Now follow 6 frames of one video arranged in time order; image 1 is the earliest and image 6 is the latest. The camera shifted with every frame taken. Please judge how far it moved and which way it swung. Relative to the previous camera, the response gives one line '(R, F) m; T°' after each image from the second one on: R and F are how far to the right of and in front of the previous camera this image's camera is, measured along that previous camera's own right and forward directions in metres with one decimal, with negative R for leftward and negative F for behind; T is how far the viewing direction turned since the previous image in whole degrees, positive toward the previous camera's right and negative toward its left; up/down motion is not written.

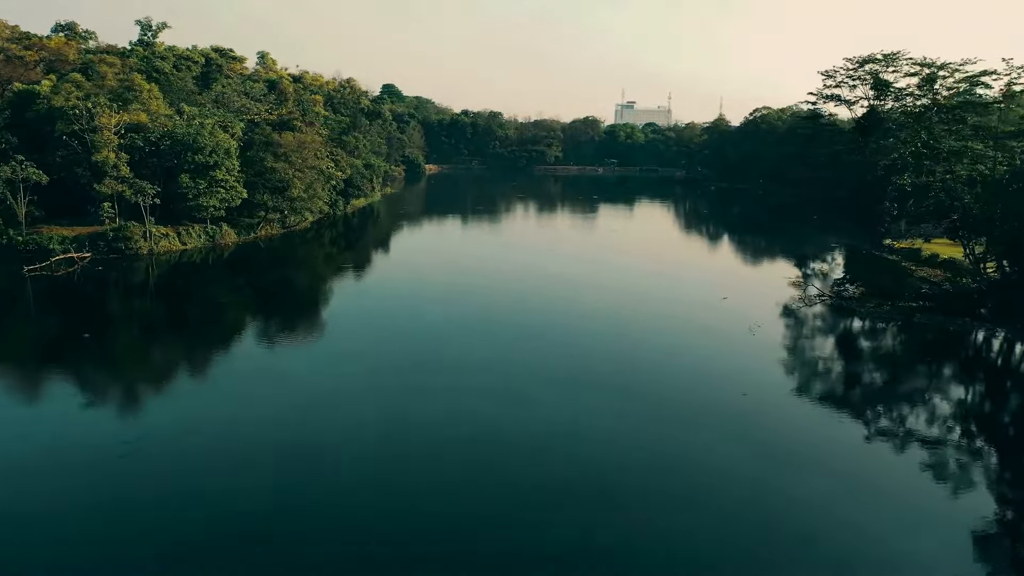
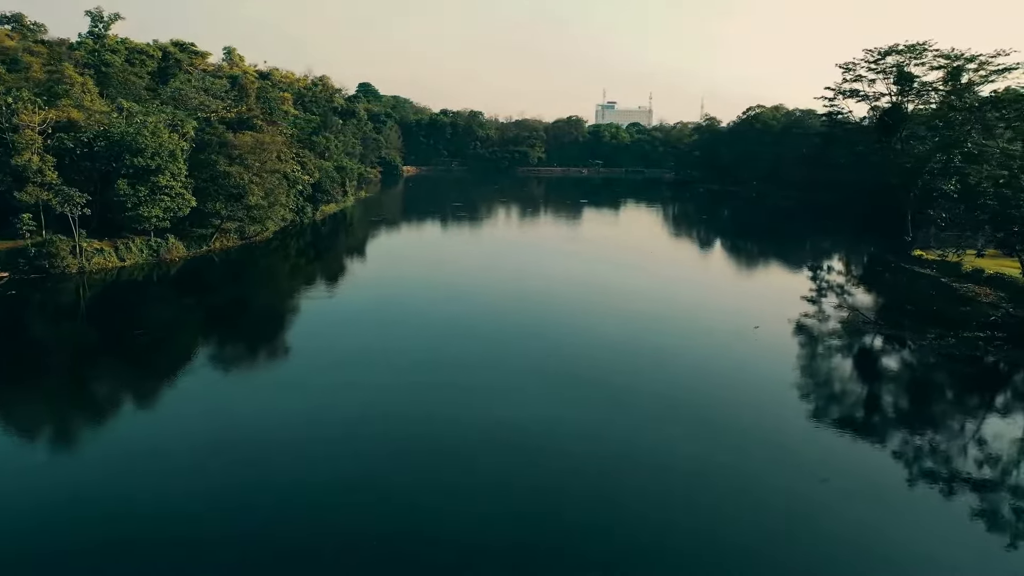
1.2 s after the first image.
(-0.2, +2.8) m; +2°
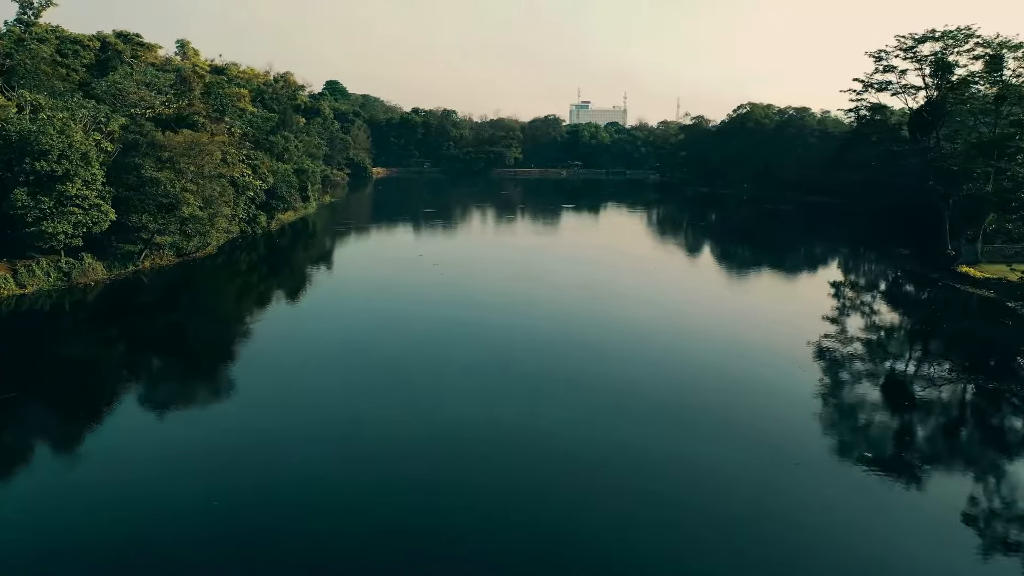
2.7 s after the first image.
(-0.3, +3.3) m; +2°
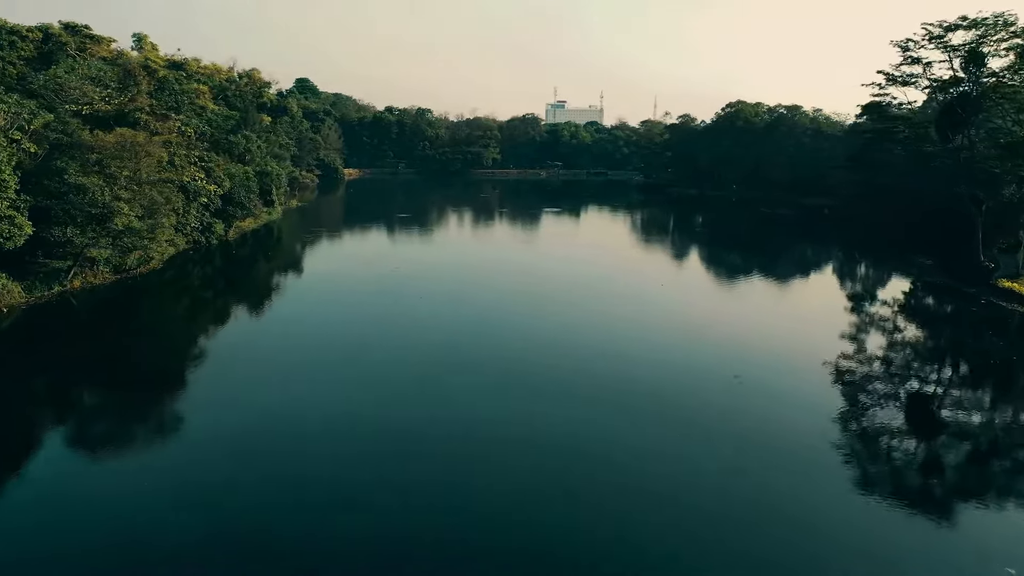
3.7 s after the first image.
(-0.3, +2.4) m; +2°
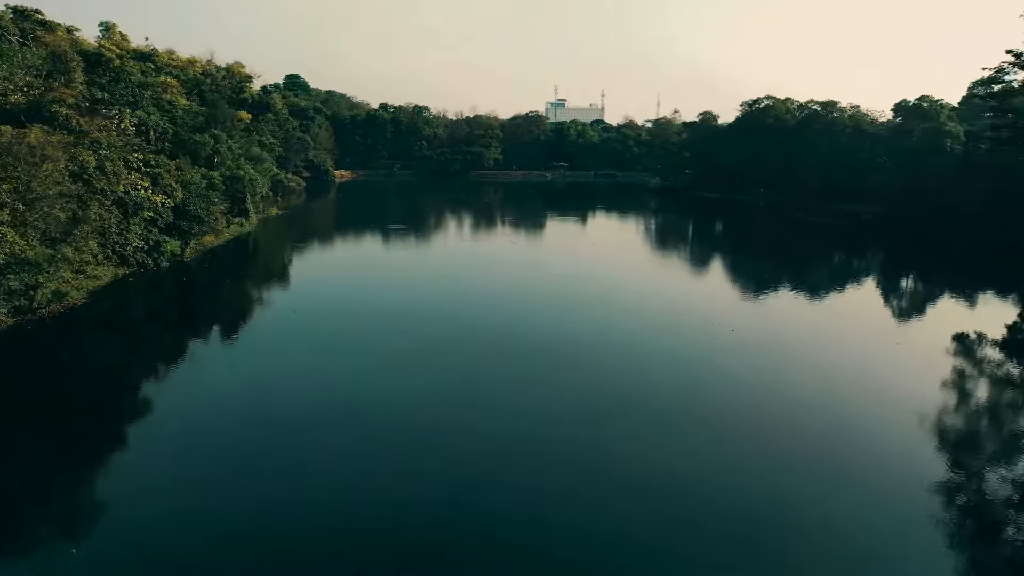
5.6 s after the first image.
(-0.5, +4.2) m; 0°
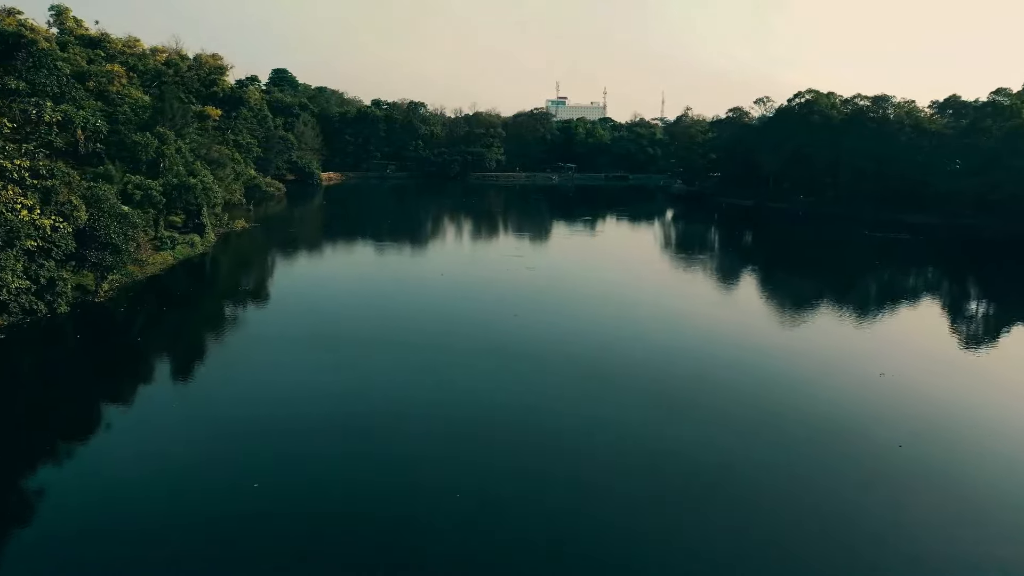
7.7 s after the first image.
(-0.5, +5.0) m; 0°
